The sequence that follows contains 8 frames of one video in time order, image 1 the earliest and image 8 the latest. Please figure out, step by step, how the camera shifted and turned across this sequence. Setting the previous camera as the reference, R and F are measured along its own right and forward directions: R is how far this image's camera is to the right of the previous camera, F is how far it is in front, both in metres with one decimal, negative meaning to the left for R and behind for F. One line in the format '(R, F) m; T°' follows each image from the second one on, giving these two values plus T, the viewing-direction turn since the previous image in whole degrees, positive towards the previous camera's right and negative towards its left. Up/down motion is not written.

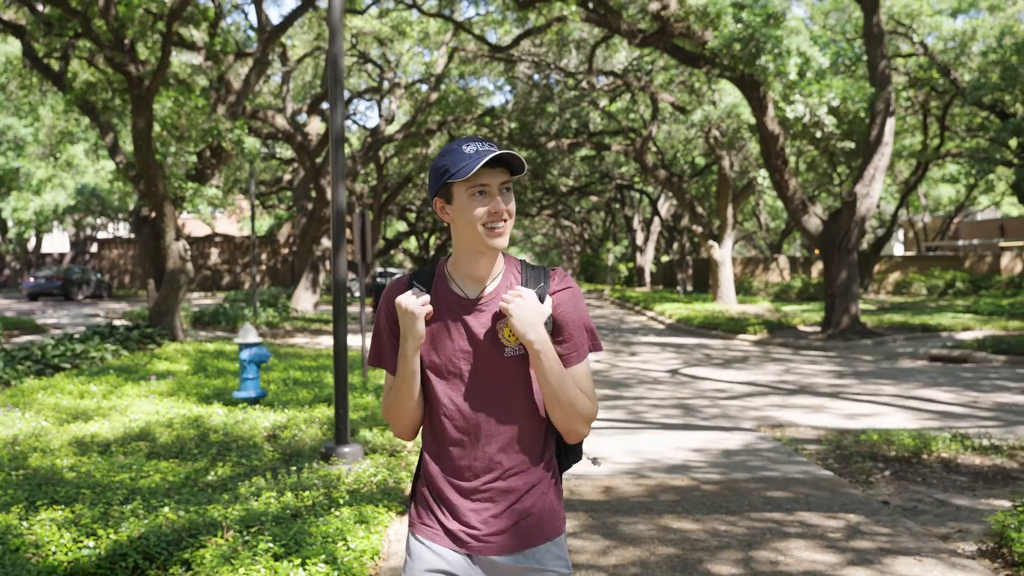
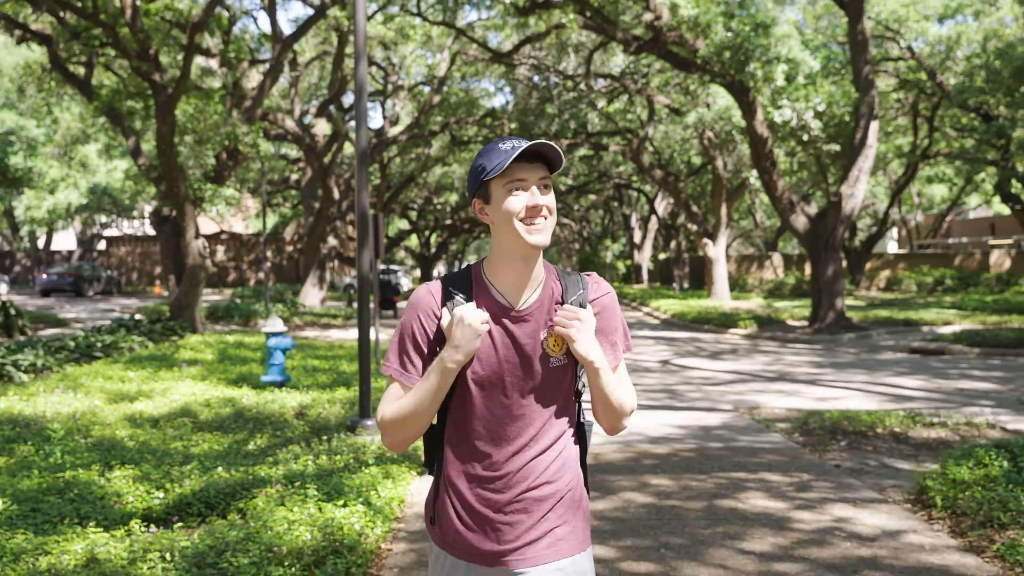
(0.0, -0.9) m; 0°
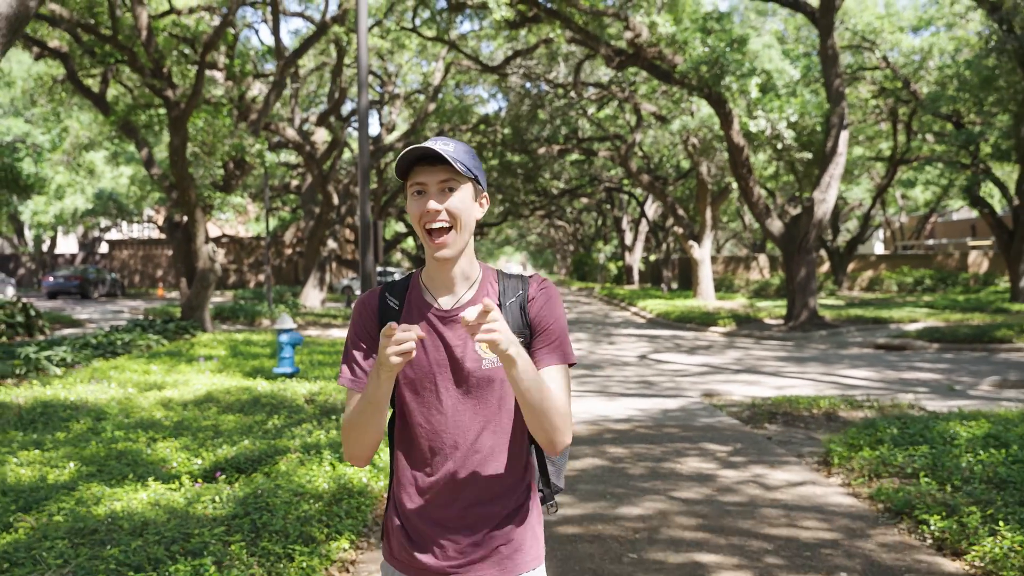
(+0.1, -1.1) m; 0°
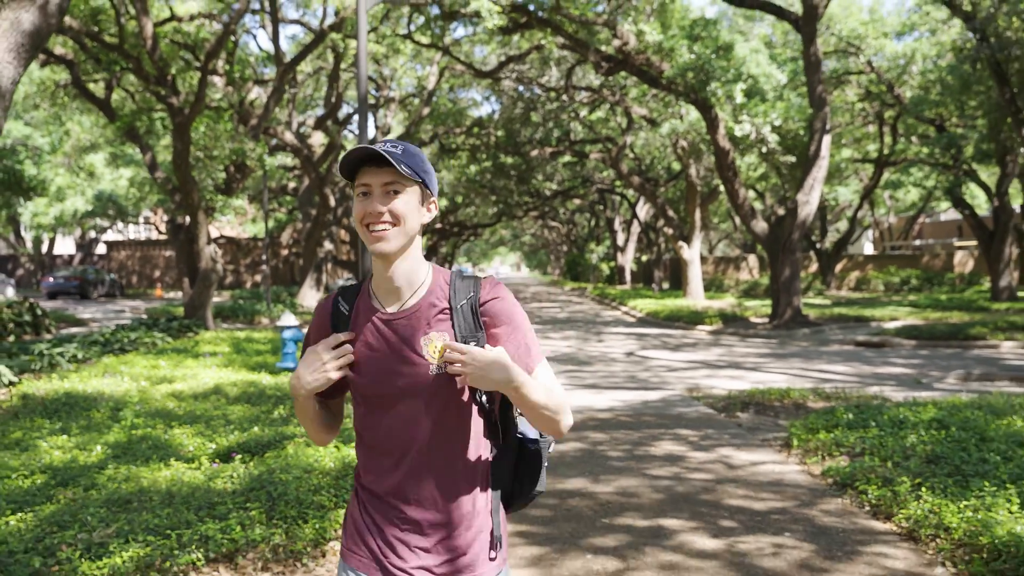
(0.0, -0.6) m; 0°
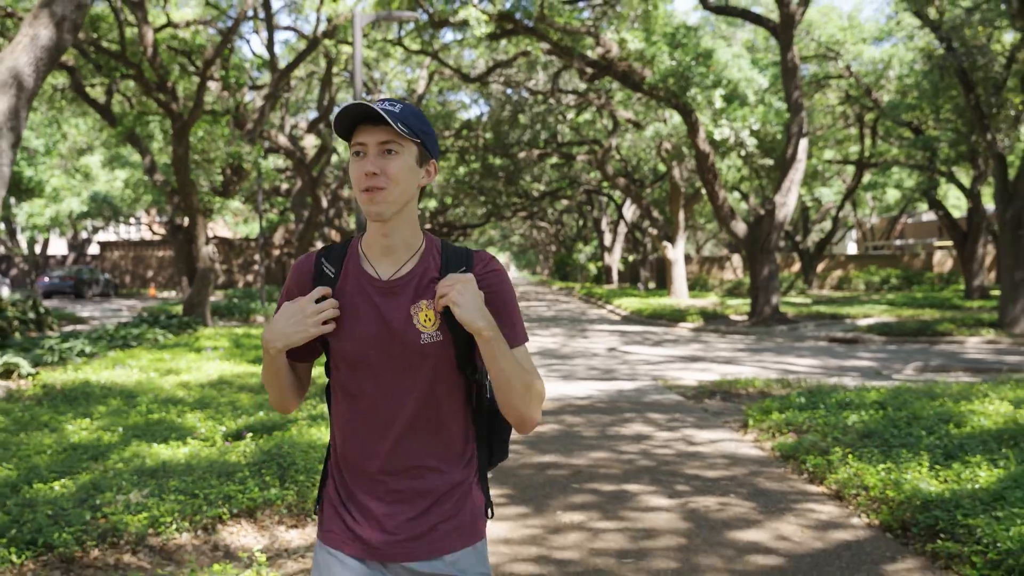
(0.0, -0.7) m; +1°
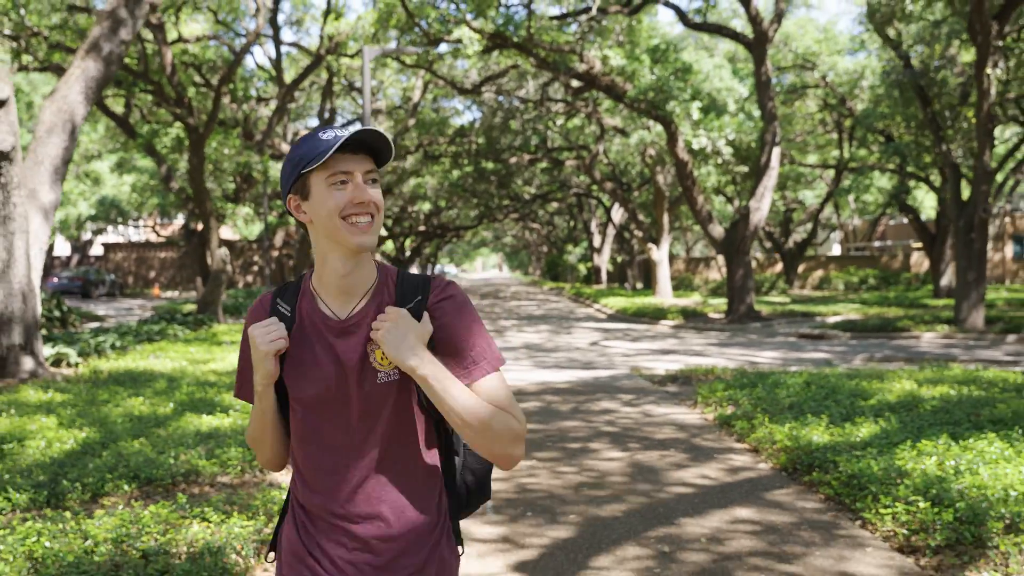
(0.0, -1.4) m; 0°
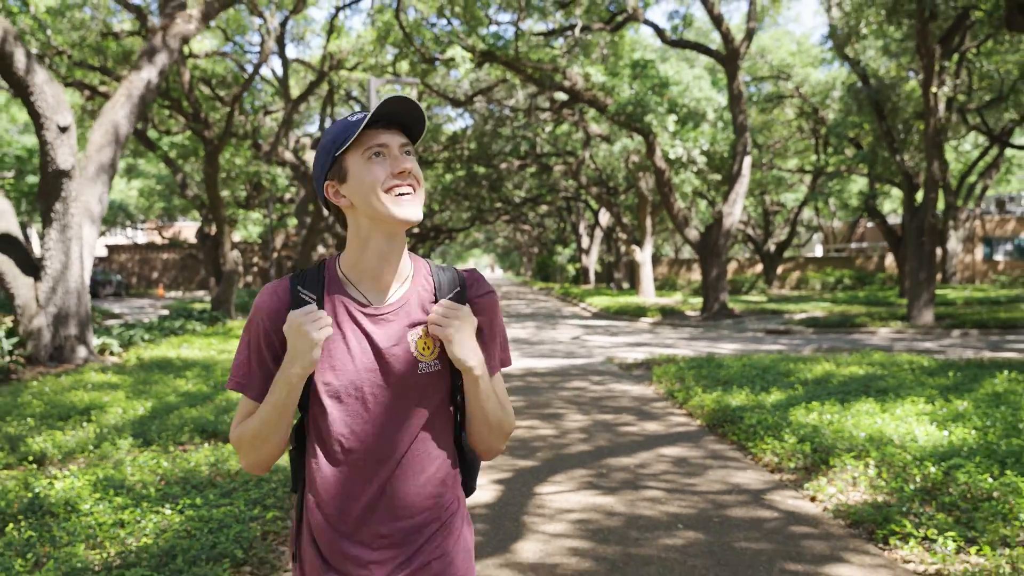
(+0.1, -1.7) m; 0°
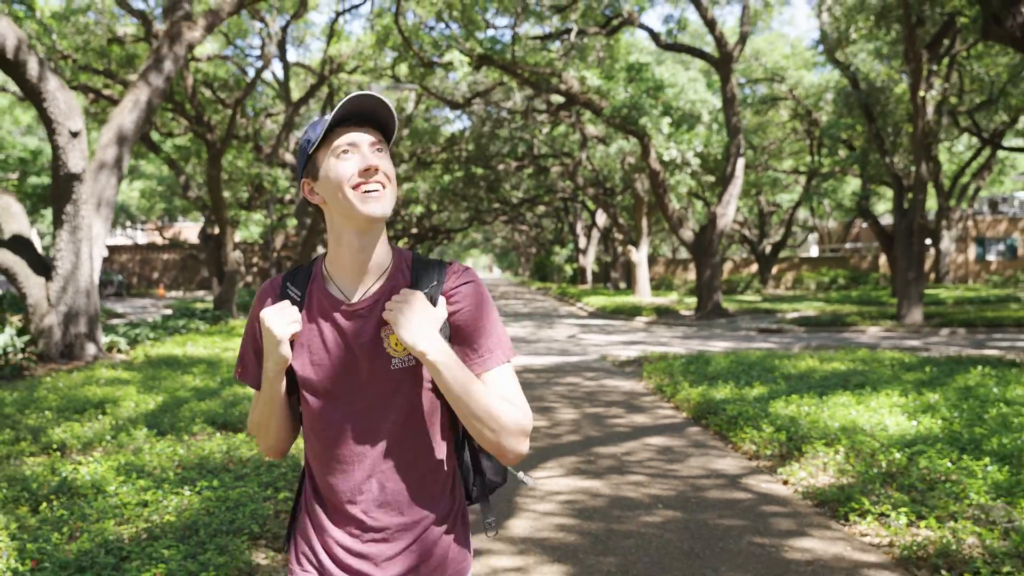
(0.0, -0.4) m; 0°
